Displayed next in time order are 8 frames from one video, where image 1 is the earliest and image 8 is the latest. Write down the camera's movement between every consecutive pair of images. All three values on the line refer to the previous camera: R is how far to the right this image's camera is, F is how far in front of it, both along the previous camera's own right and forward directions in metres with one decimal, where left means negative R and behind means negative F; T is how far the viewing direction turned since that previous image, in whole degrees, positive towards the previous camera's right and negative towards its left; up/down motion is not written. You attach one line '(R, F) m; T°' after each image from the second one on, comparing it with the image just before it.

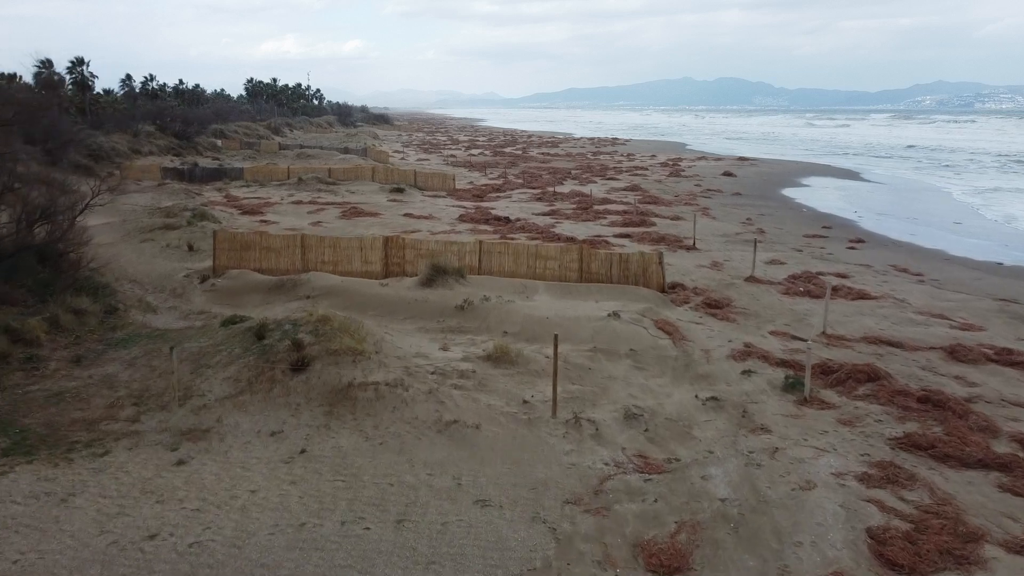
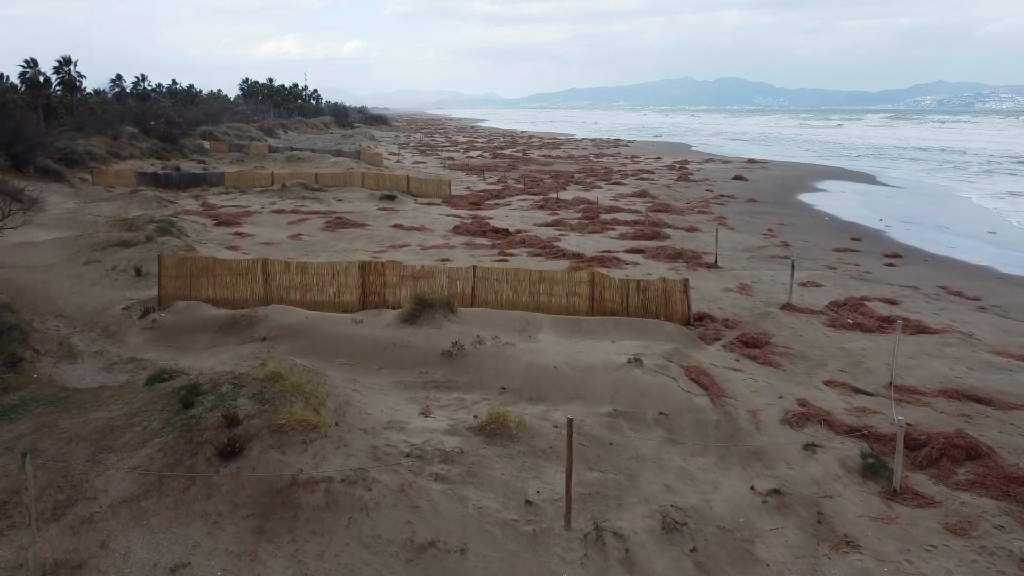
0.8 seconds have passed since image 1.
(0.0, +1.5) m; 0°
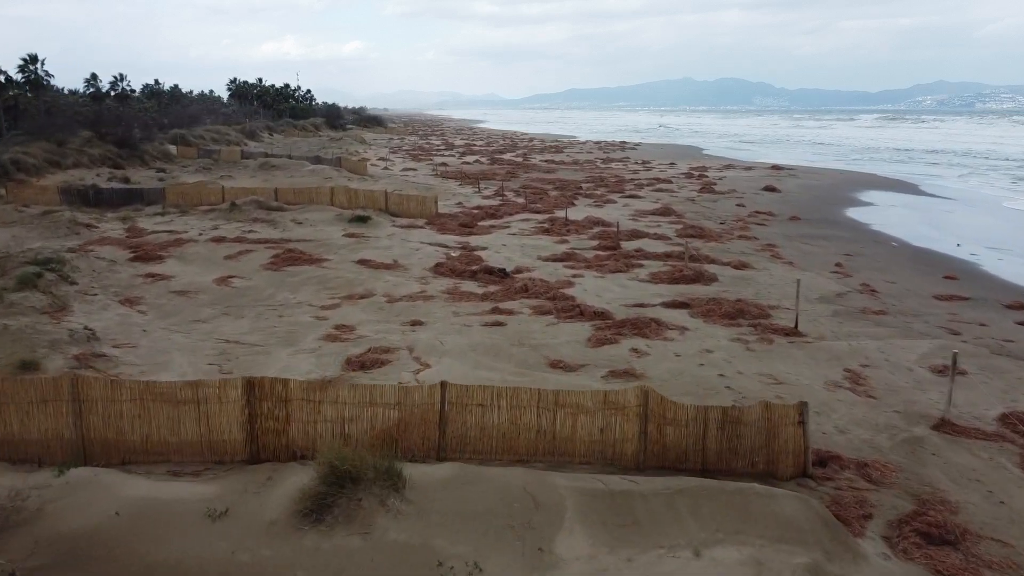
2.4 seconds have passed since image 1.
(0.0, +3.7) m; 0°
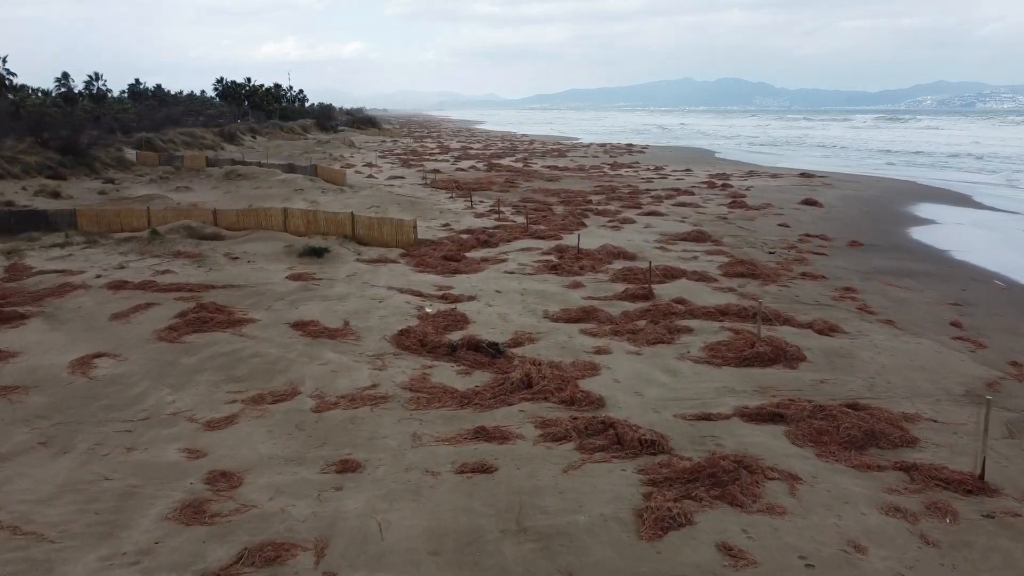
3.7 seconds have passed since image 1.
(+0.1, +3.6) m; 0°
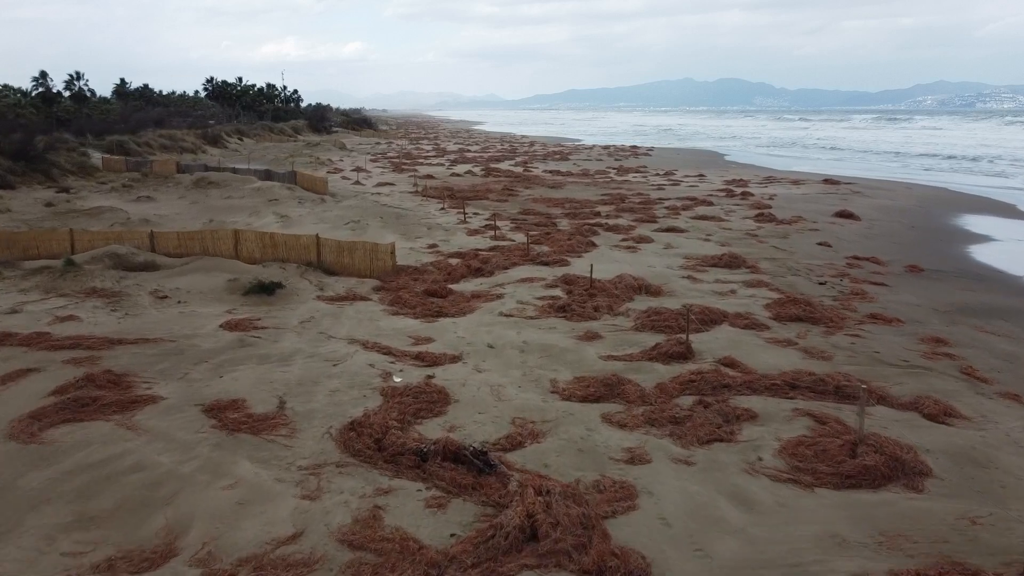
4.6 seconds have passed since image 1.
(0.0, +2.5) m; 0°
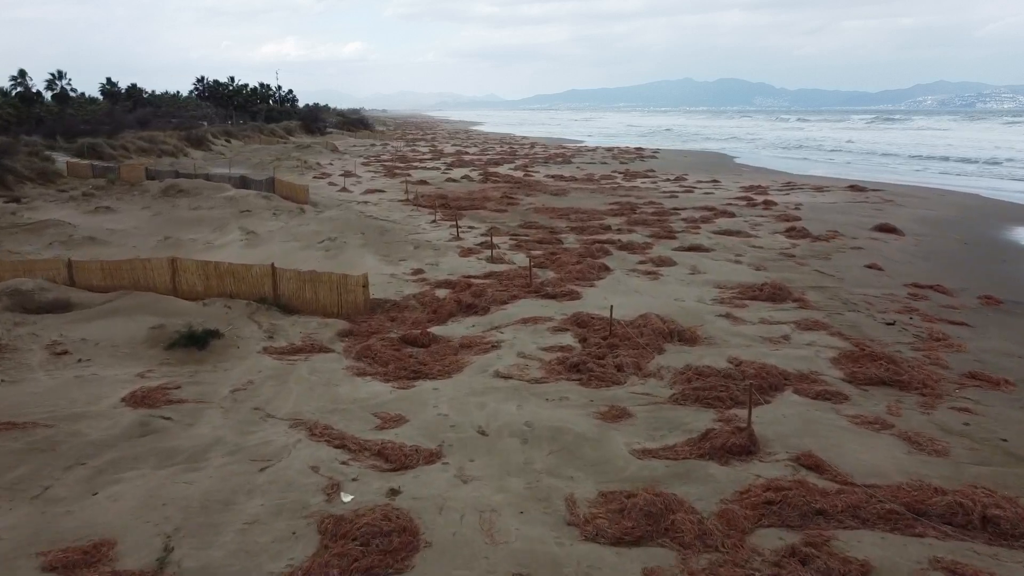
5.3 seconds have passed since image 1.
(0.0, +2.2) m; 0°
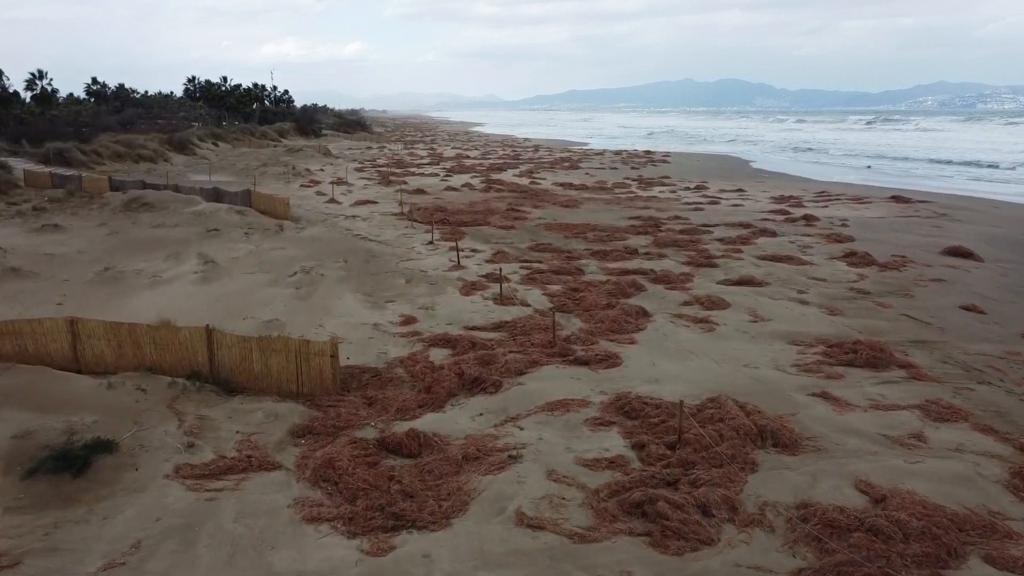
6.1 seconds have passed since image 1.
(-0.3, +2.6) m; 0°
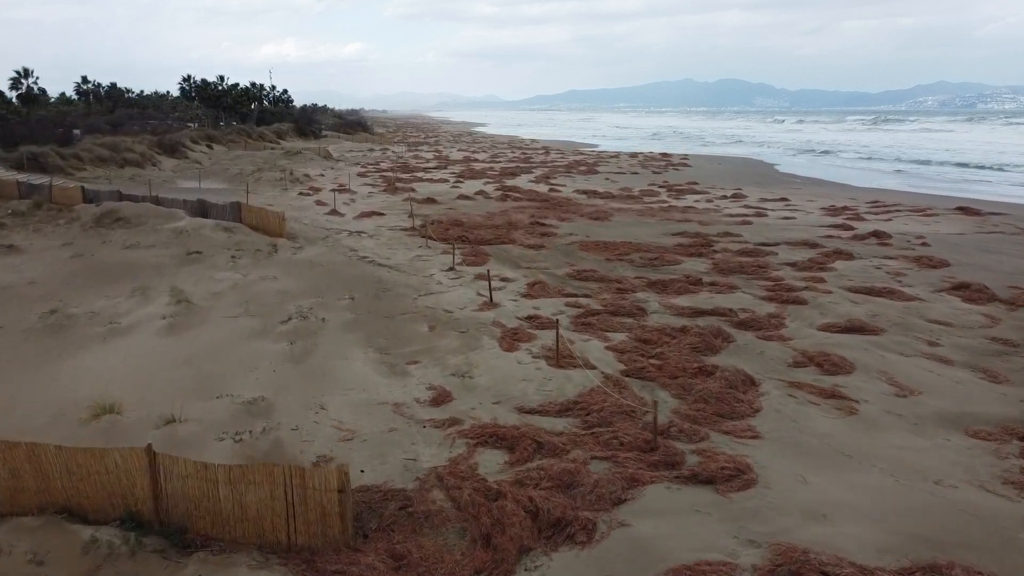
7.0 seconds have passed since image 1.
(-0.8, +2.6) m; 0°
